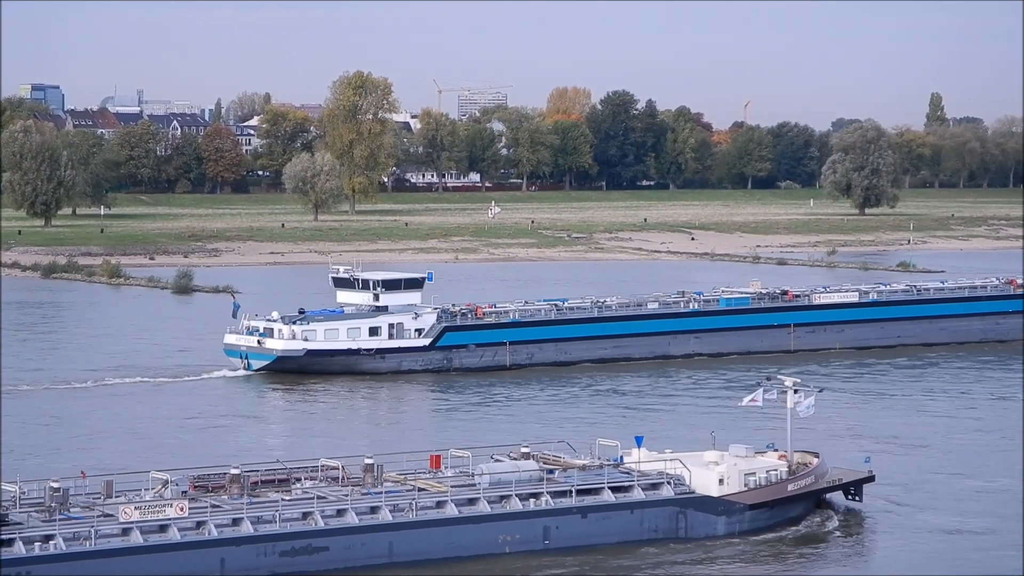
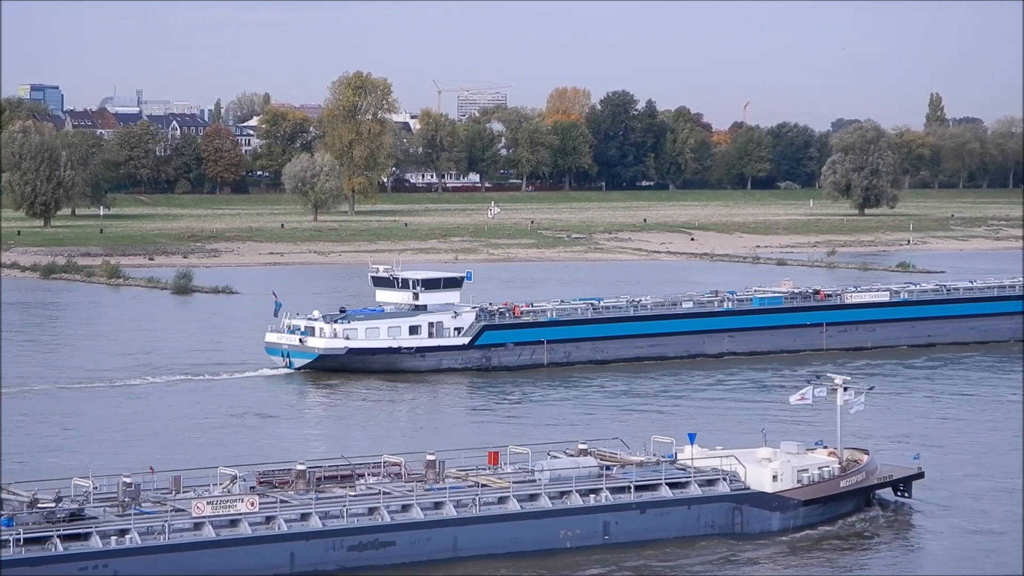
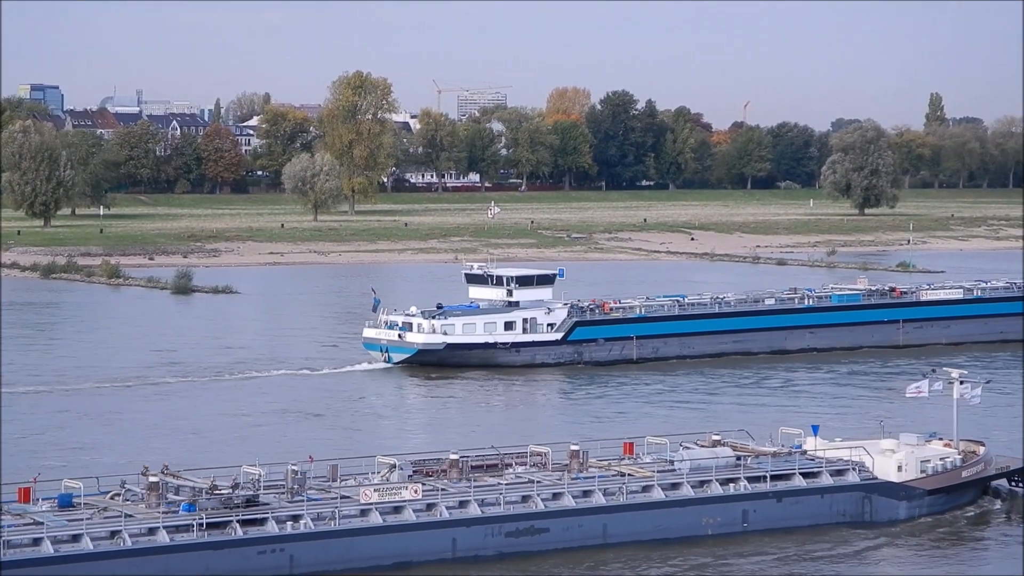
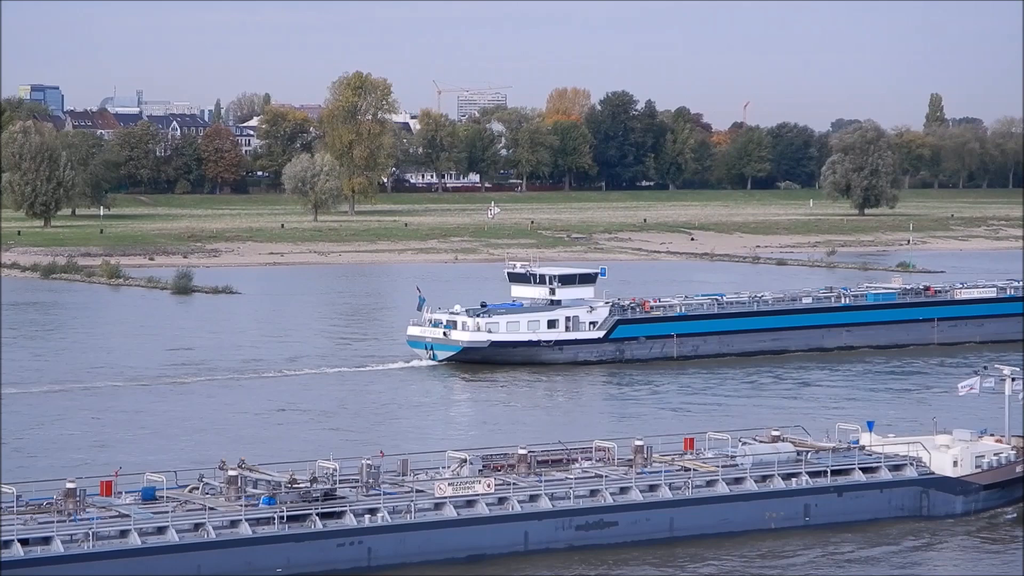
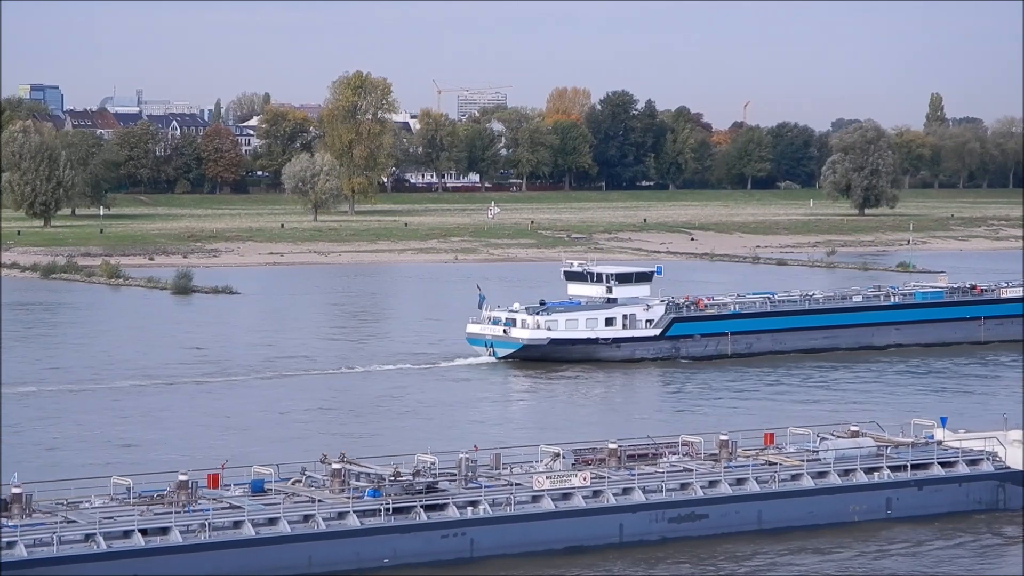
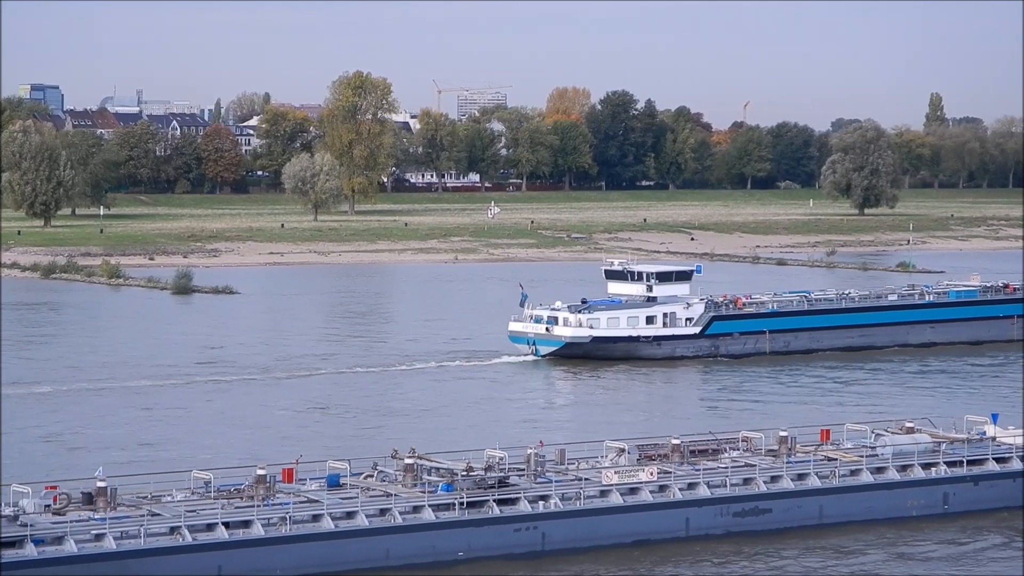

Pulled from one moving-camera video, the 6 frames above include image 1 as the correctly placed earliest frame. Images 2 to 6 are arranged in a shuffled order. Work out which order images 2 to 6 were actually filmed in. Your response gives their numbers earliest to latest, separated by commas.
2, 3, 4, 5, 6
